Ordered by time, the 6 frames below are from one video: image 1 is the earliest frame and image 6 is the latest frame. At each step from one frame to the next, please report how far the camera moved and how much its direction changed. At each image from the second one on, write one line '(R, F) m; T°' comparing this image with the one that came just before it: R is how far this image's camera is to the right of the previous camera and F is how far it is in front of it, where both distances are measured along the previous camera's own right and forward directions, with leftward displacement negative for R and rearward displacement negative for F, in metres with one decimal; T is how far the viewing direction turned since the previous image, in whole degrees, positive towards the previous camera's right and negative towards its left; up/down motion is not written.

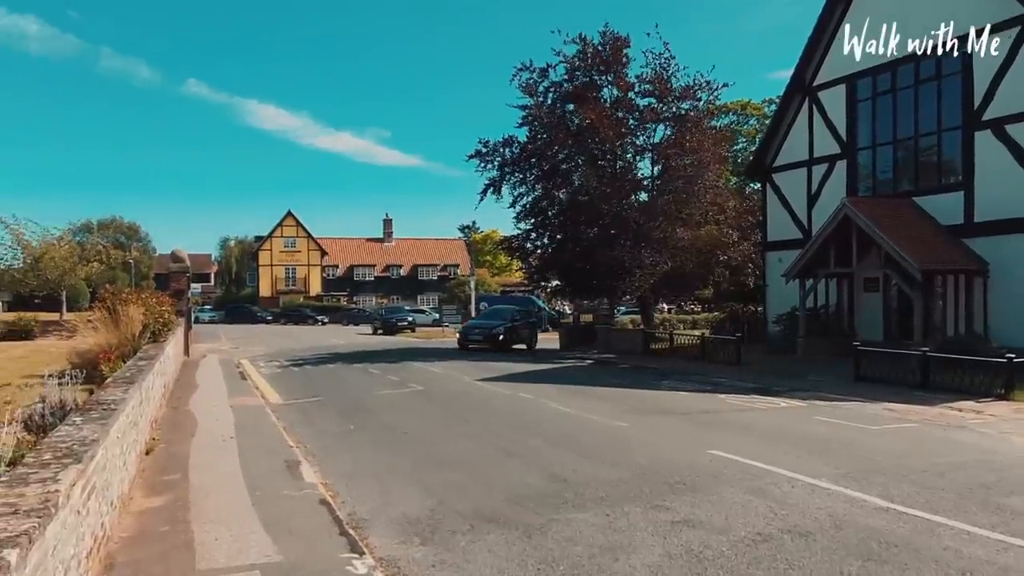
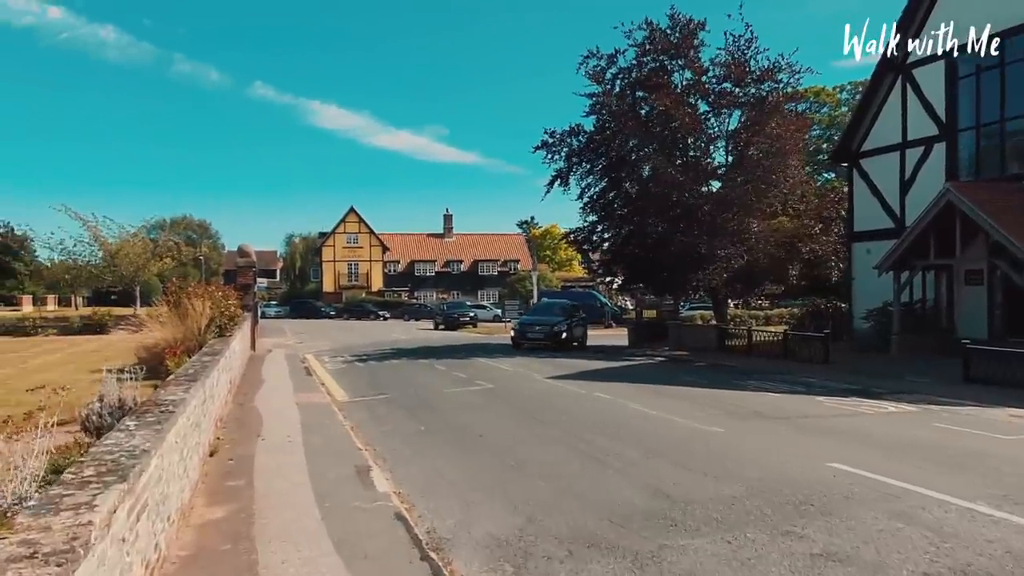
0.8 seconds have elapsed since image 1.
(-0.4, +0.9) m; -5°
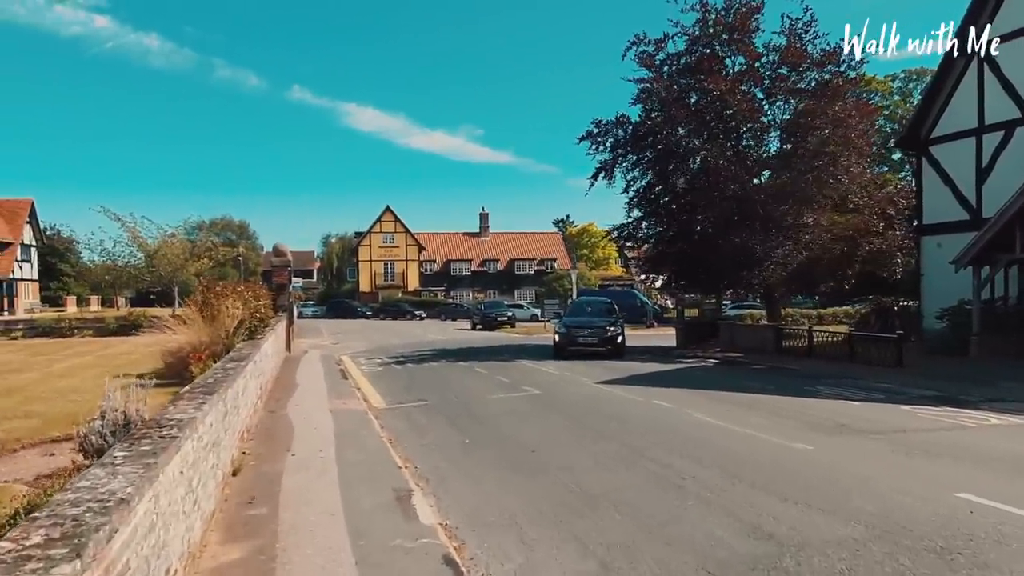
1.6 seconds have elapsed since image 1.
(-0.3, +1.2) m; -3°
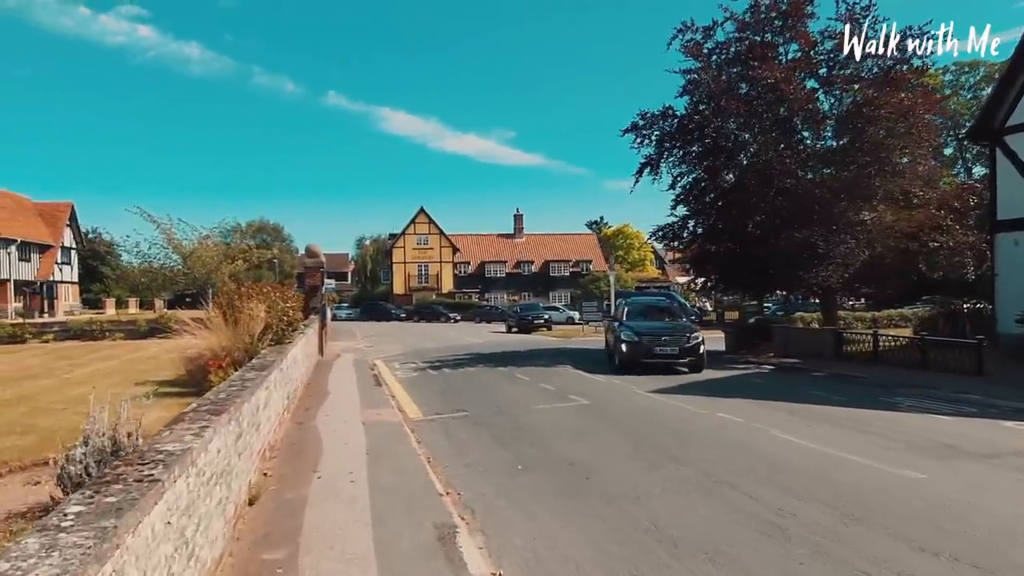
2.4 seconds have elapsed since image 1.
(-0.3, +1.2) m; -3°
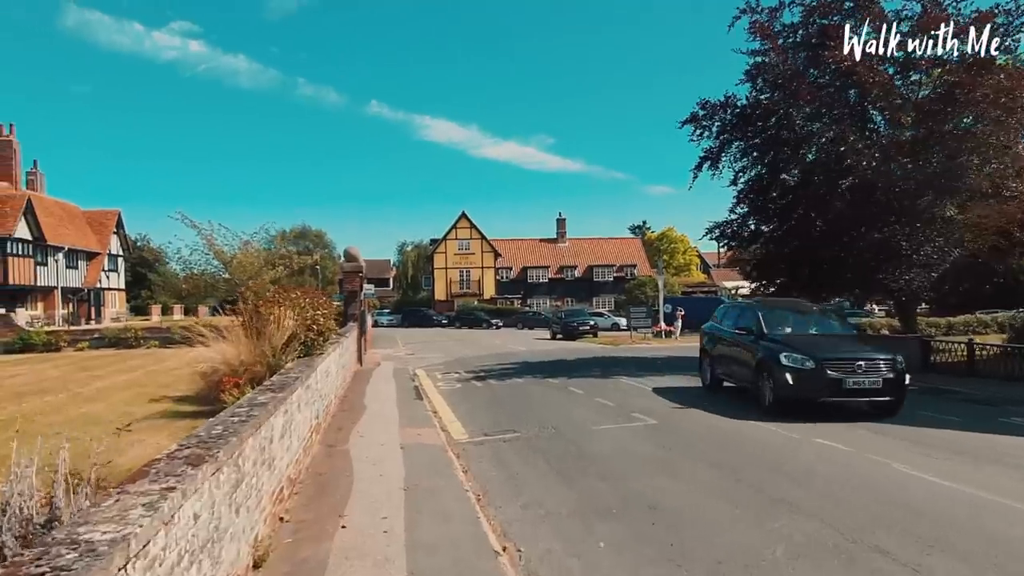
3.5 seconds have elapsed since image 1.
(-0.3, +1.7) m; -3°
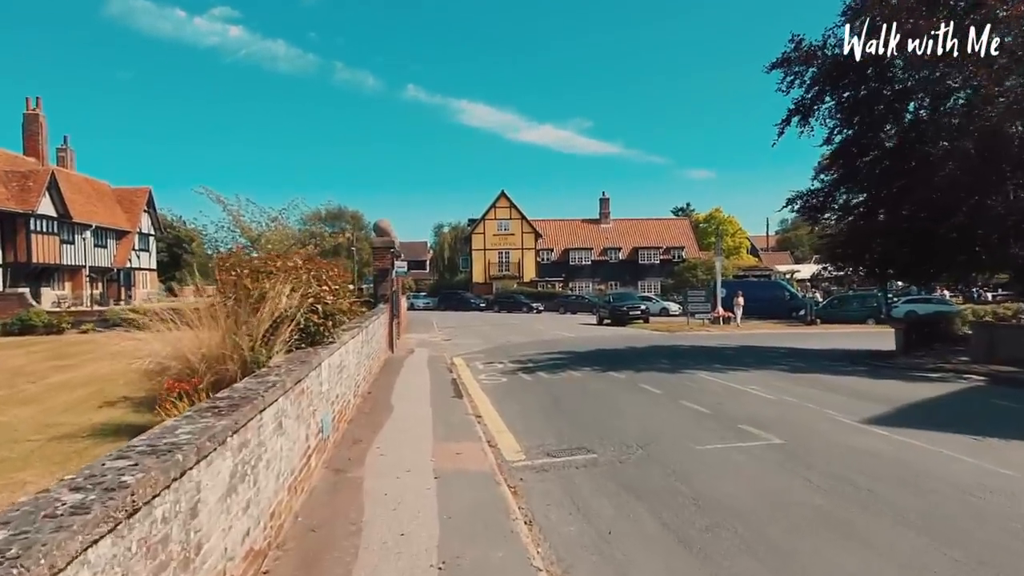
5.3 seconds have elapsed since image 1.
(-0.5, +3.2) m; -3°
